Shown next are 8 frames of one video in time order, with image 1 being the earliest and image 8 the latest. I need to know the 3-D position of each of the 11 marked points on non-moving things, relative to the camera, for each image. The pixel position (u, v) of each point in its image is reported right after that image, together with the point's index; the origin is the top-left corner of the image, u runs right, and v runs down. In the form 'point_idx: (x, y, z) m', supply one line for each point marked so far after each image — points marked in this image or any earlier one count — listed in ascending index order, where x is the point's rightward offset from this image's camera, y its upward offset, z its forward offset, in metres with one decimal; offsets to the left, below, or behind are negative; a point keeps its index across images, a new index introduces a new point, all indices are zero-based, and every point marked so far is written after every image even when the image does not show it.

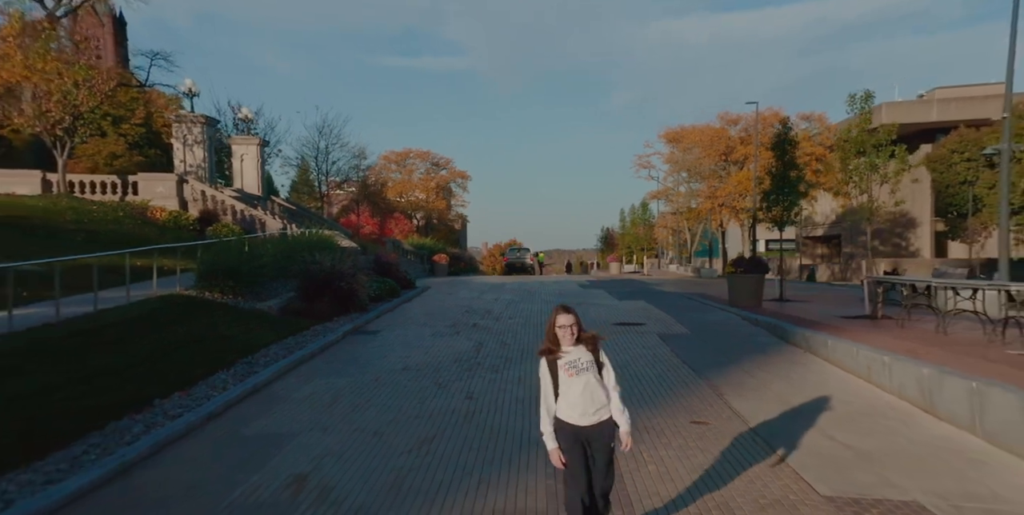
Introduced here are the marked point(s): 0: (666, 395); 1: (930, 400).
0: (+1.6, -1.4, +6.1) m
1: (+3.7, -1.3, +5.2) m
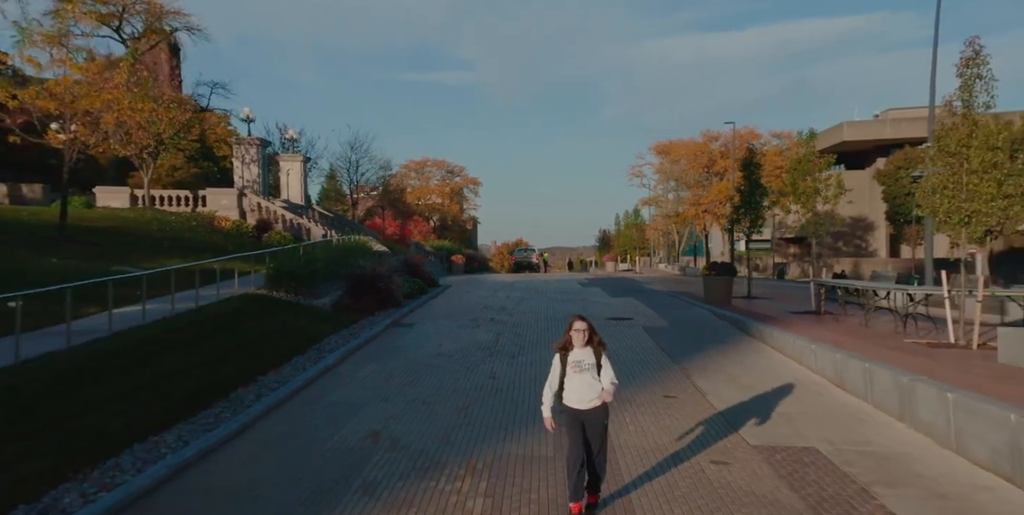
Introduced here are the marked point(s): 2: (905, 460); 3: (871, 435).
0: (+1.8, -1.6, +7.8) m
1: (+3.8, -1.4, +6.9) m
2: (+3.4, -1.8, +5.1) m
3: (+3.4, -1.7, +5.6) m
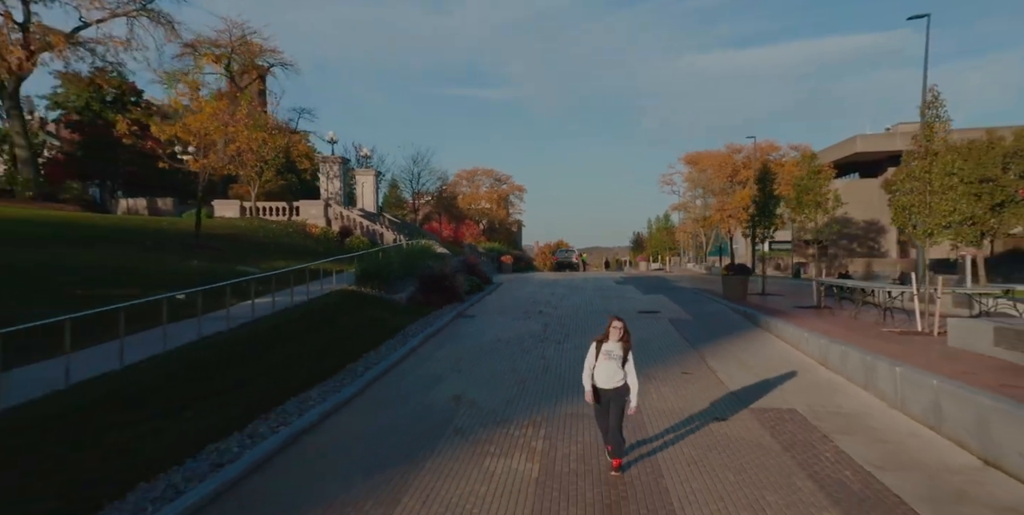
0: (+2.6, -1.6, +9.5) m
1: (+4.6, -1.5, +8.5) m
2: (+4.0, -1.9, +6.7) m
3: (+4.1, -1.8, +7.3) m
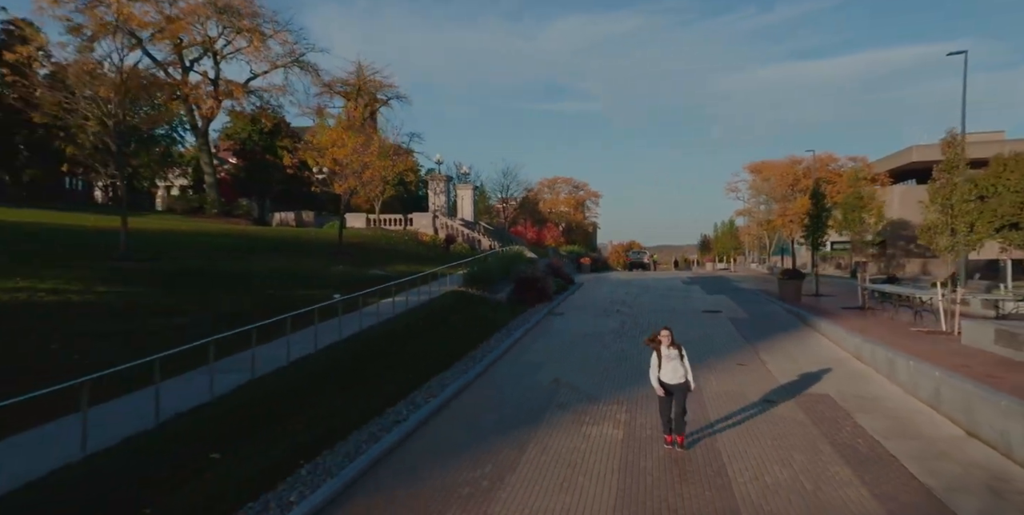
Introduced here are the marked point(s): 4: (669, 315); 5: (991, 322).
0: (+4.2, -1.8, +11.5) m
1: (+6.1, -1.7, +10.2) m
2: (+5.3, -2.1, +8.5) m
3: (+5.5, -2.0, +9.0) m
4: (+3.8, -1.6, +14.3) m
5: (+7.6, -1.1, +9.3) m
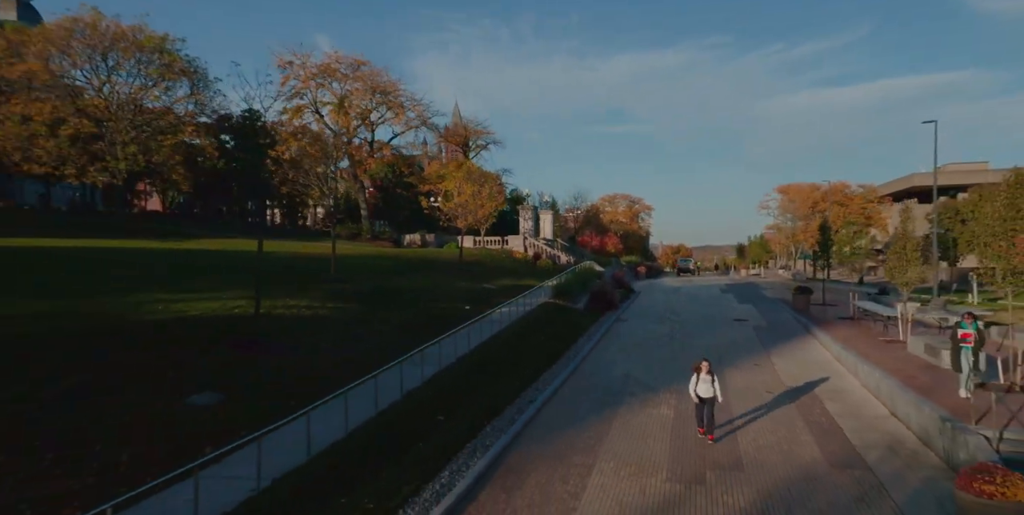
0: (+6.5, -2.5, +15.9) m
1: (+8.2, -2.4, +14.5) m
2: (+7.4, -3.0, +12.9) m
3: (+7.5, -2.8, +13.5) m
4: (+6.3, -2.1, +18.8) m
5: (+9.6, -1.9, +13.5) m
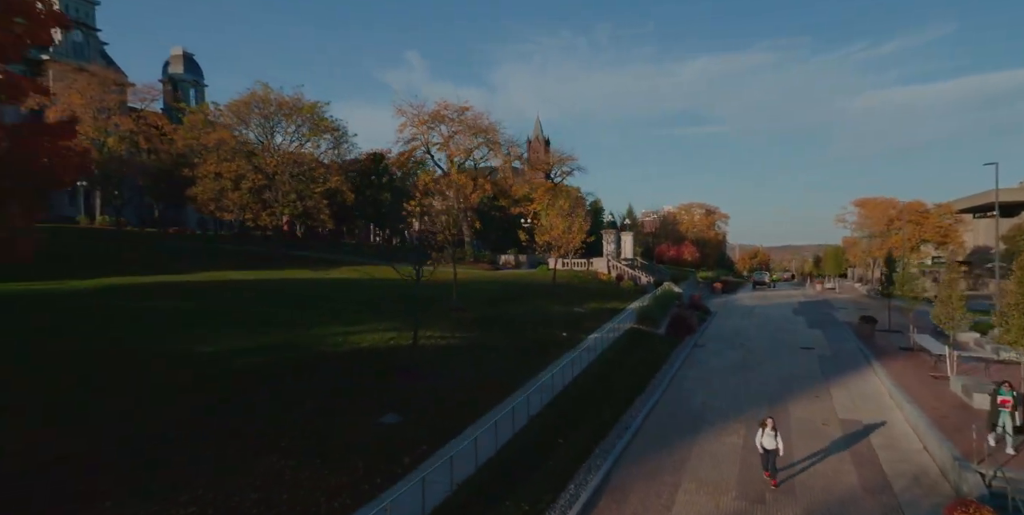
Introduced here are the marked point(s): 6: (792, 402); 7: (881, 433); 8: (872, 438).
0: (+9.7, -3.9, +19.0) m
1: (+11.3, -3.9, +17.4) m
2: (+10.2, -4.5, +16.0) m
3: (+10.5, -4.4, +16.5) m
4: (+9.9, -3.3, +21.9) m
5: (+12.5, -3.3, +16.1) m
6: (+8.5, -4.4, +17.8) m
7: (+9.9, -4.7, +15.7) m
8: (+9.6, -4.8, +15.6) m
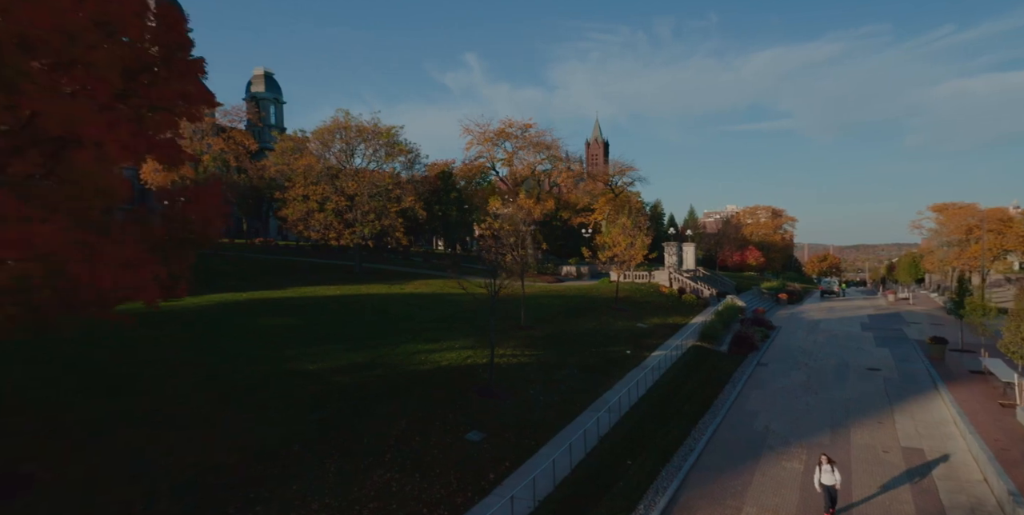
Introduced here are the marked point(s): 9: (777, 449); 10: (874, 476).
0: (+12.1, -4.8, +19.6) m
1: (+13.5, -4.8, +17.9) m
2: (+12.3, -5.6, +16.5) m
3: (+12.6, -5.4, +17.0) m
4: (+12.5, -4.2, +22.4) m
5: (+14.6, -4.3, +16.5) m
6: (+10.8, -5.4, +18.5) m
7: (+12.0, -5.7, +16.3) m
8: (+11.6, -5.8, +16.2) m
9: (+8.2, -5.9, +18.1) m
10: (+10.0, -6.1, +16.1) m
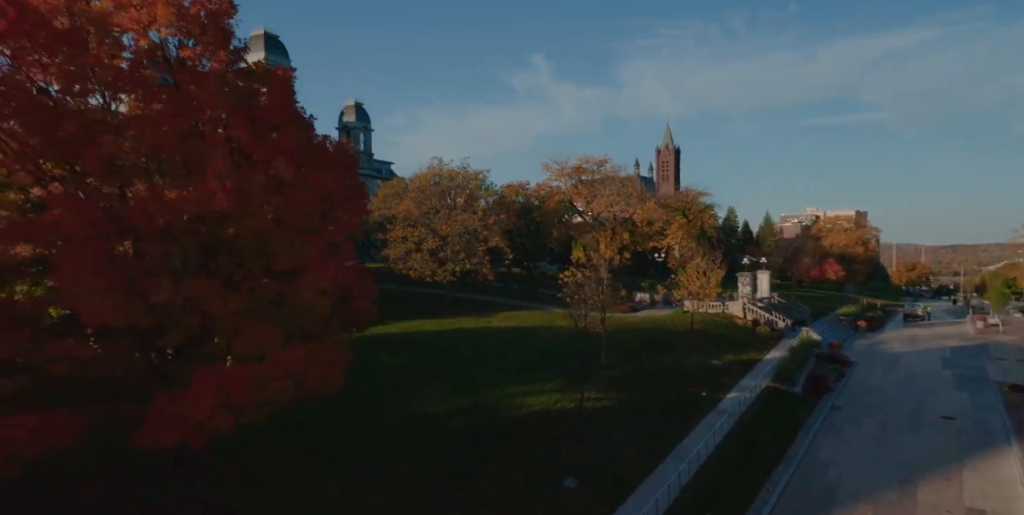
0: (+15.3, -7.0, +20.7) m
1: (+16.4, -7.1, +18.8) m
2: (+15.1, -7.9, +17.6) m
3: (+15.5, -7.7, +18.1) m
4: (+16.0, -6.2, +23.4) m
5: (+17.3, -6.6, +17.2) m
6: (+13.8, -7.7, +19.8) m
7: (+14.7, -8.1, +17.5) m
8: (+14.4, -8.2, +17.4) m
9: (+11.2, -8.3, +19.7) m
10: (+12.7, -8.6, +17.6) m
